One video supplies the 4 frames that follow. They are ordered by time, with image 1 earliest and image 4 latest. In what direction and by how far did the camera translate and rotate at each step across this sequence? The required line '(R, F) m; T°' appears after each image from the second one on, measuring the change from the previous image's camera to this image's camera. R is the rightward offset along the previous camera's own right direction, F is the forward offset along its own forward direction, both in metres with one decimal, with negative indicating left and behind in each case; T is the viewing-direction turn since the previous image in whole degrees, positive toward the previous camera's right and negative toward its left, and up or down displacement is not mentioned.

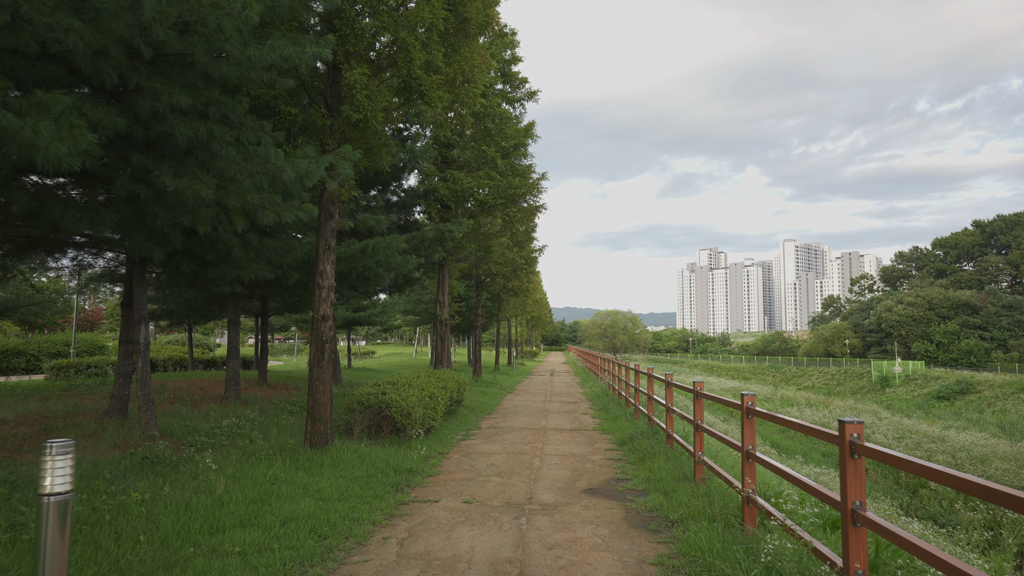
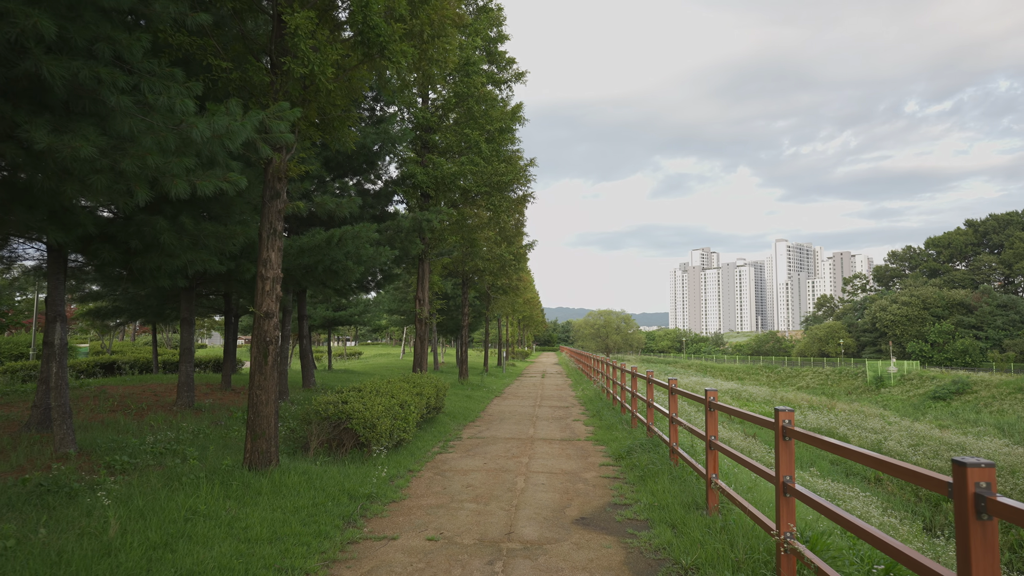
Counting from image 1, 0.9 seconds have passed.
(+0.1, +1.1) m; +1°
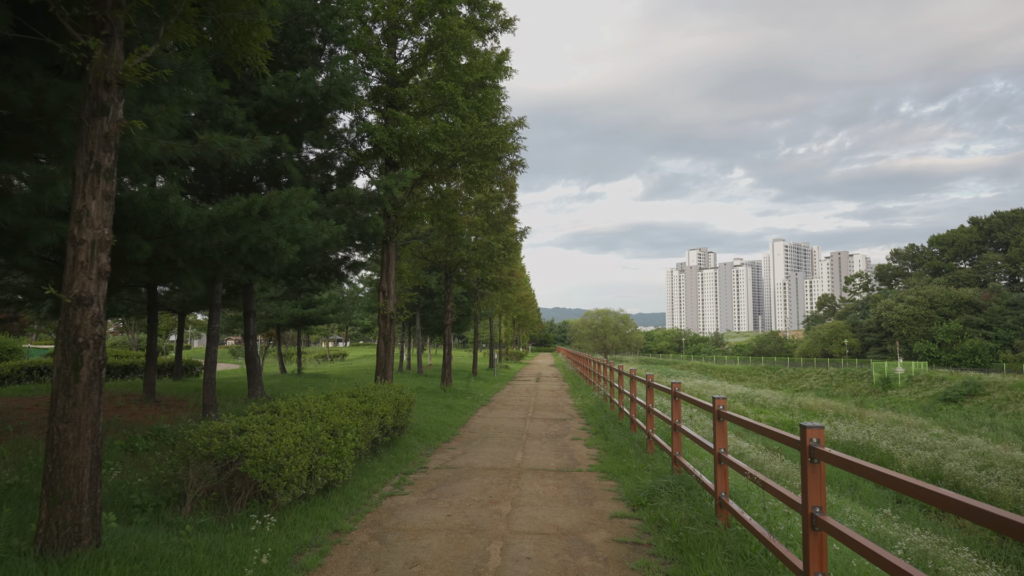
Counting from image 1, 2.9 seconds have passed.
(+0.2, +2.4) m; 0°
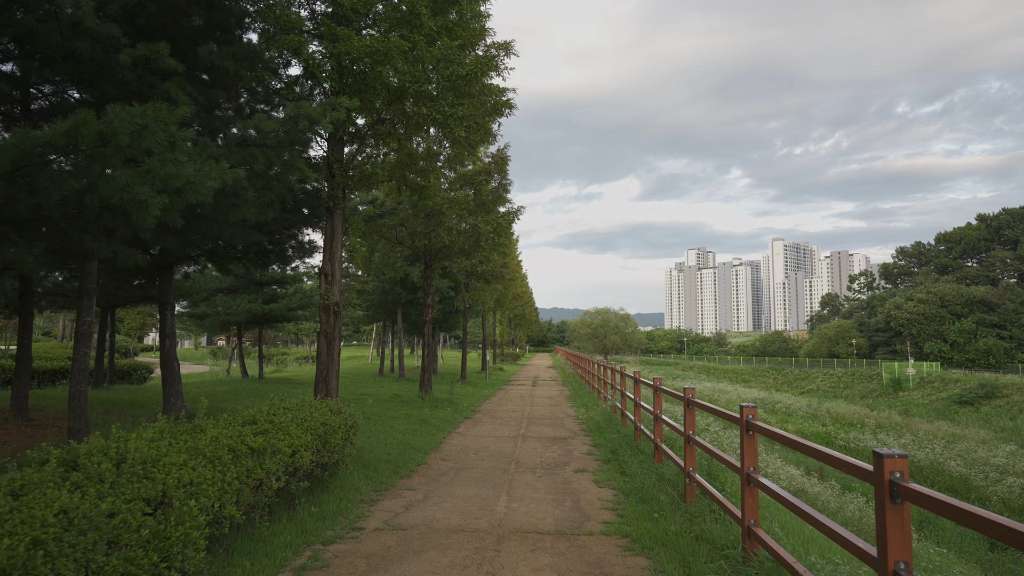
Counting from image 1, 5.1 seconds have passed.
(+0.2, +2.6) m; 0°
